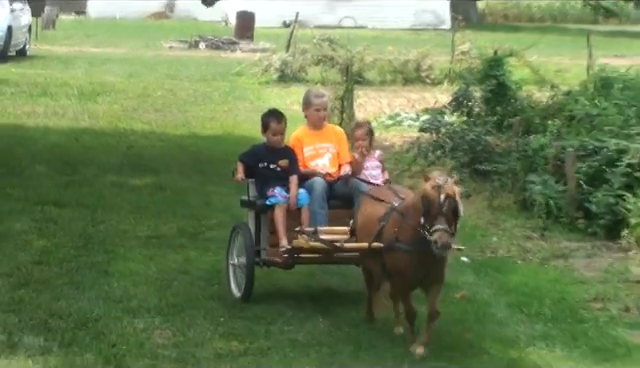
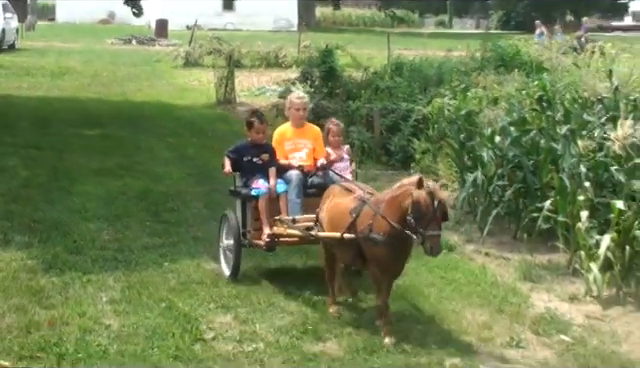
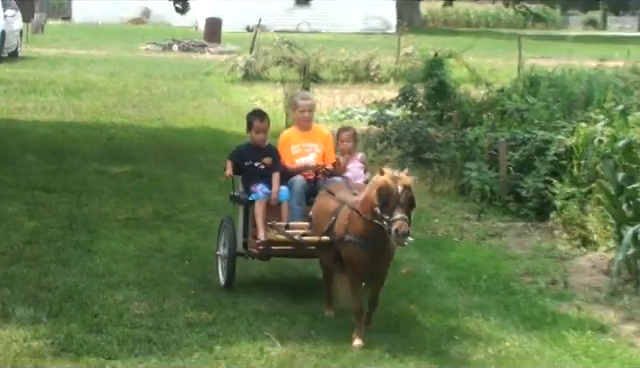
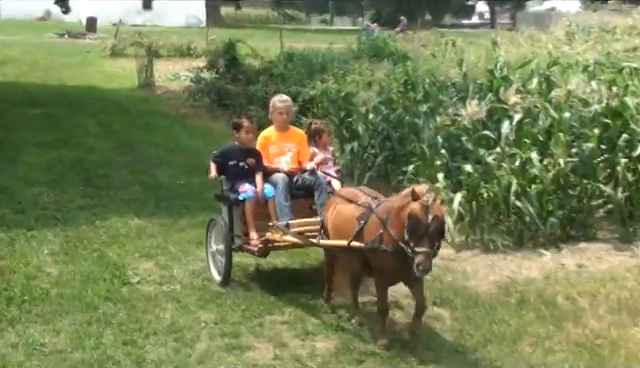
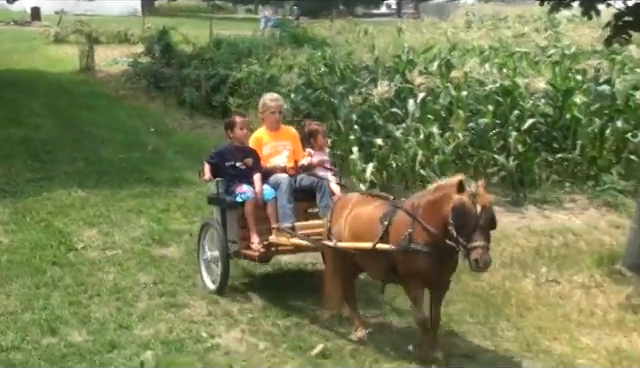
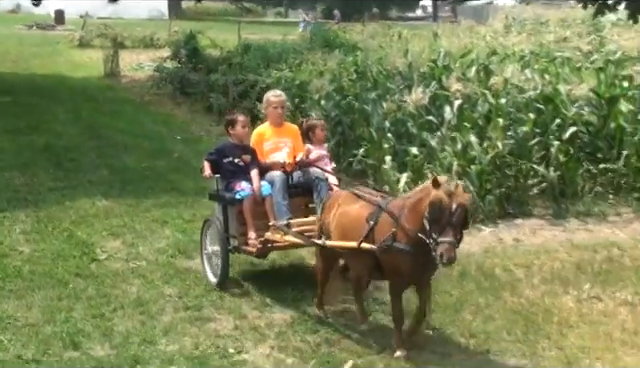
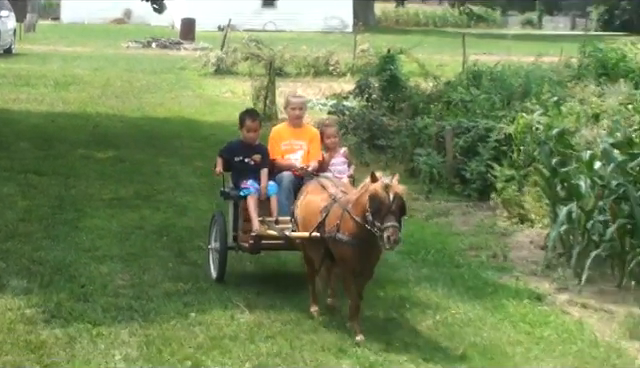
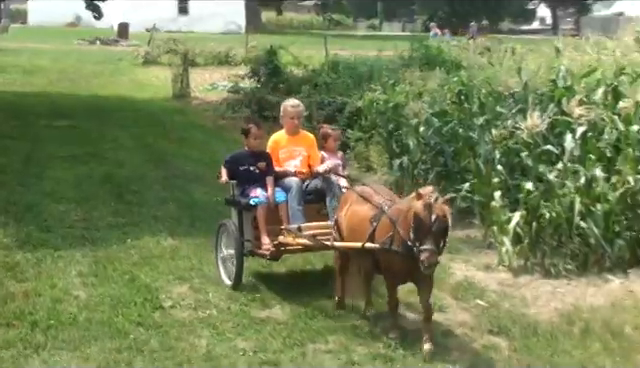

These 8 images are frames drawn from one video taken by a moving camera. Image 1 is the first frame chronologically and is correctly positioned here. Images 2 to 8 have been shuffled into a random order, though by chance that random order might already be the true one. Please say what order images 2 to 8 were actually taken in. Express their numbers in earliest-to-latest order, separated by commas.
3, 7, 2, 8, 4, 6, 5
